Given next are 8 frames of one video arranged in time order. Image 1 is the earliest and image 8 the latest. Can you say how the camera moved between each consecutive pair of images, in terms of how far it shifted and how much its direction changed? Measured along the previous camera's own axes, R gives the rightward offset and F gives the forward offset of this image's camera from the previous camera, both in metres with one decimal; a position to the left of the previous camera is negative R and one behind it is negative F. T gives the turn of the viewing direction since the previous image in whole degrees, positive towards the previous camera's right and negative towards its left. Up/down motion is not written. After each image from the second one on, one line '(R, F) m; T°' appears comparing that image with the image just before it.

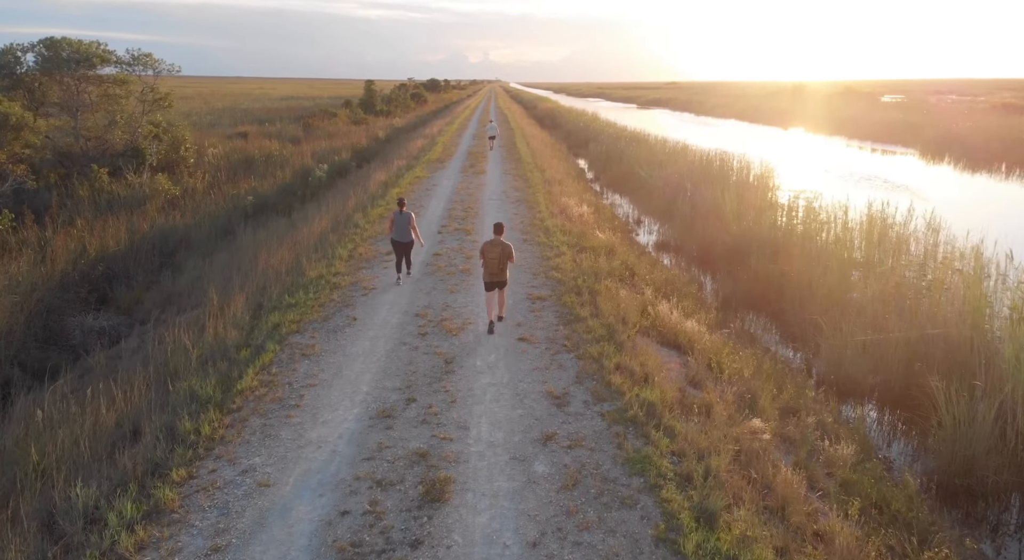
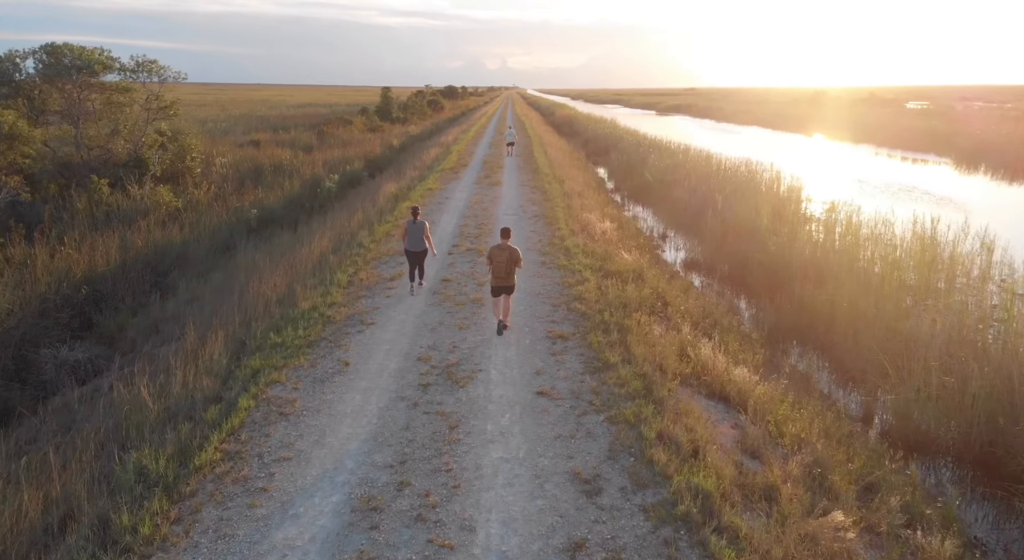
(0.0, +1.2) m; -1°
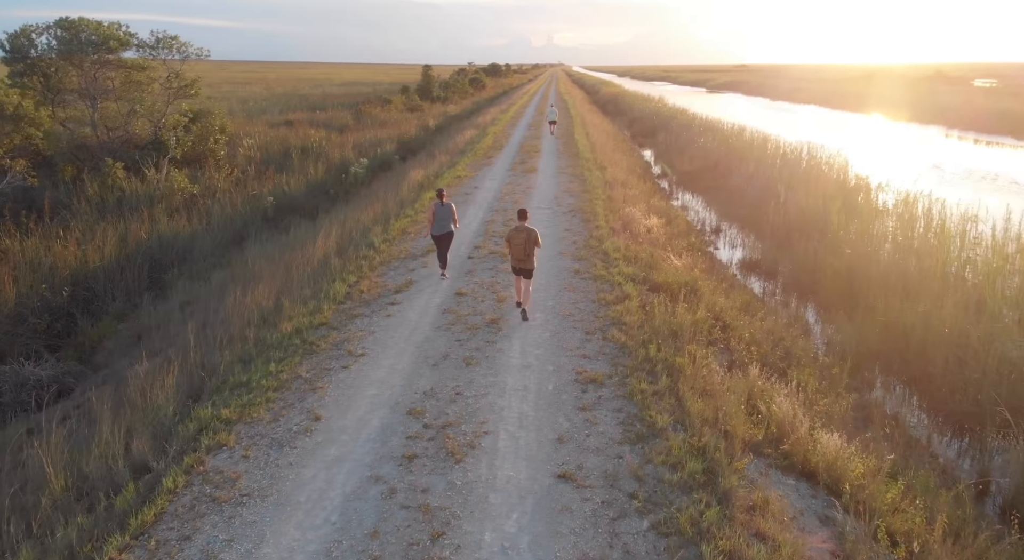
(+0.2, +1.7) m; -3°
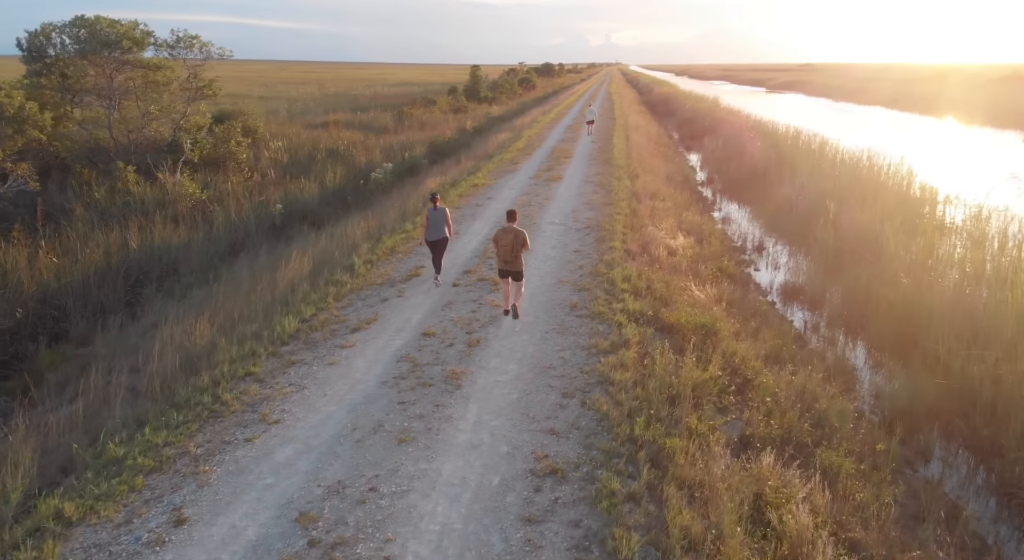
(+0.8, +1.4) m; -4°
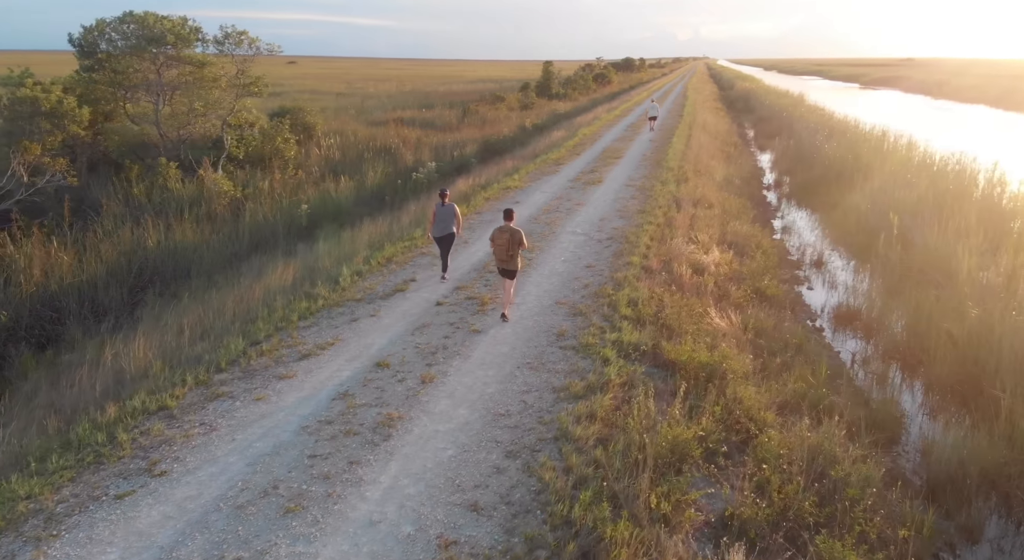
(+1.0, +1.0) m; -6°
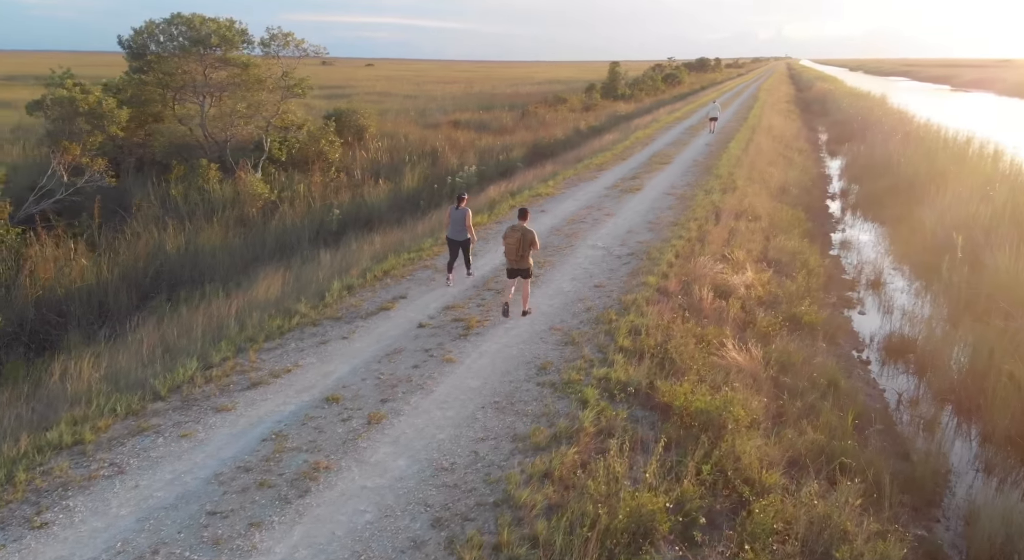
(+0.8, +0.8) m; -5°
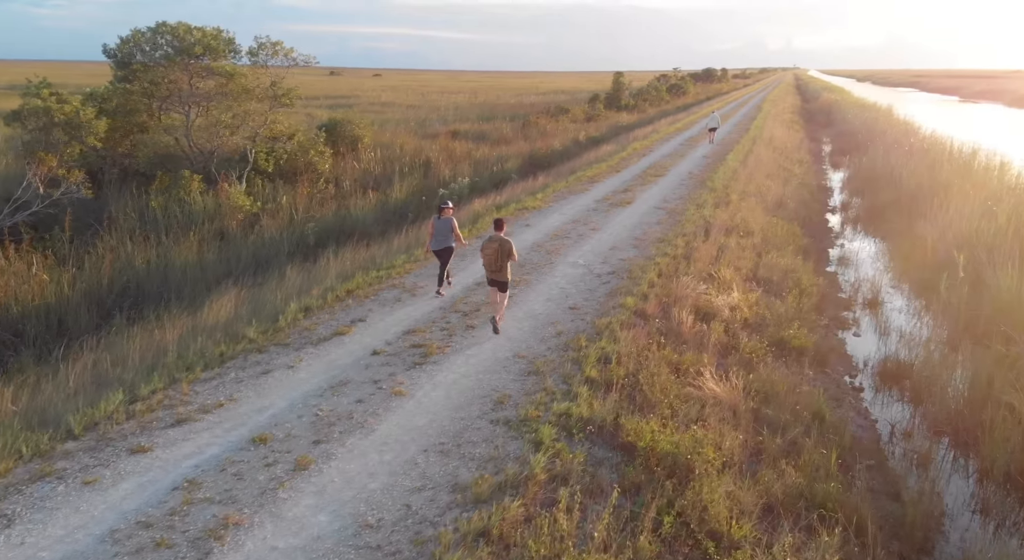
(+0.5, +0.5) m; 0°
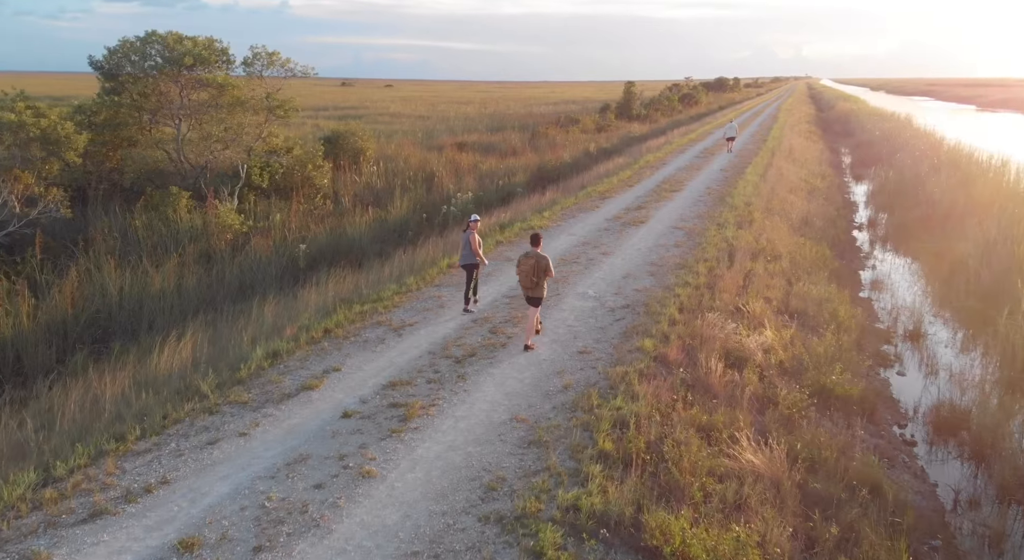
(+0.1, +1.1) m; -1°
